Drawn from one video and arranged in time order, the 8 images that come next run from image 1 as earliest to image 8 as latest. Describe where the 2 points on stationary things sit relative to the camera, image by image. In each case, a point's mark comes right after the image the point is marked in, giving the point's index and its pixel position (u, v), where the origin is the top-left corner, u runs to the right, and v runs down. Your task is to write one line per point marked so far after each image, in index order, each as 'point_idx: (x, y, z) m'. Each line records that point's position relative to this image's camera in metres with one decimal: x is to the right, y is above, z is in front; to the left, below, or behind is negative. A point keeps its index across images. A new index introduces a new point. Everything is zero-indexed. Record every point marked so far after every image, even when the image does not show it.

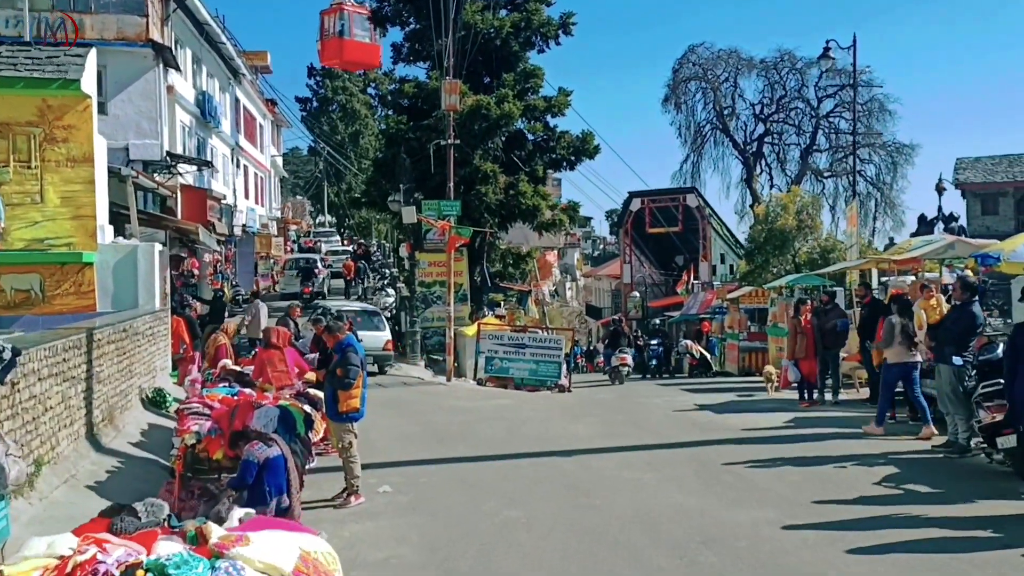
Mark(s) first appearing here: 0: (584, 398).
0: (+1.4, -2.2, +18.7) m
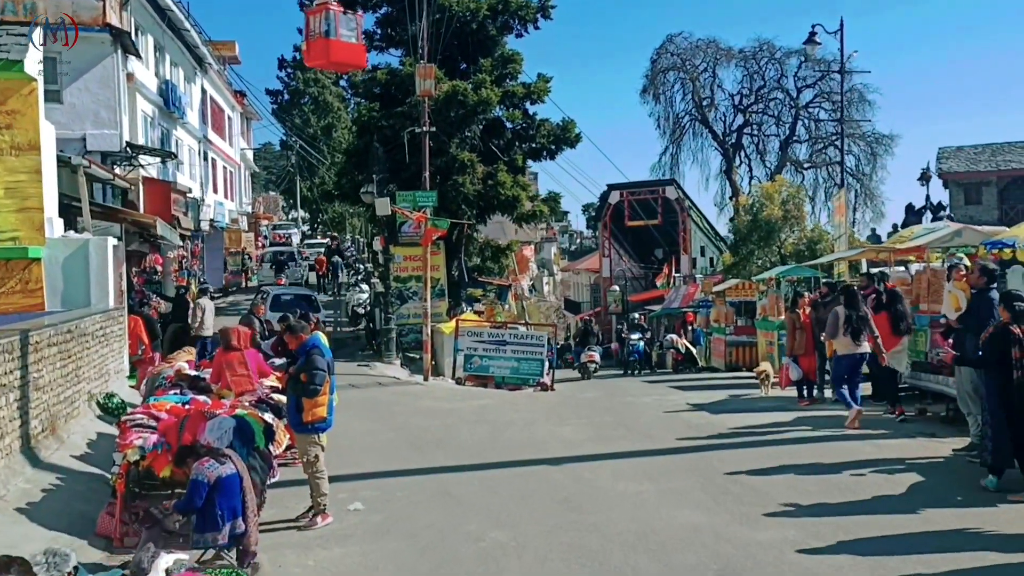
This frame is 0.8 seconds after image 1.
0: (+1.1, -2.0, +17.8) m
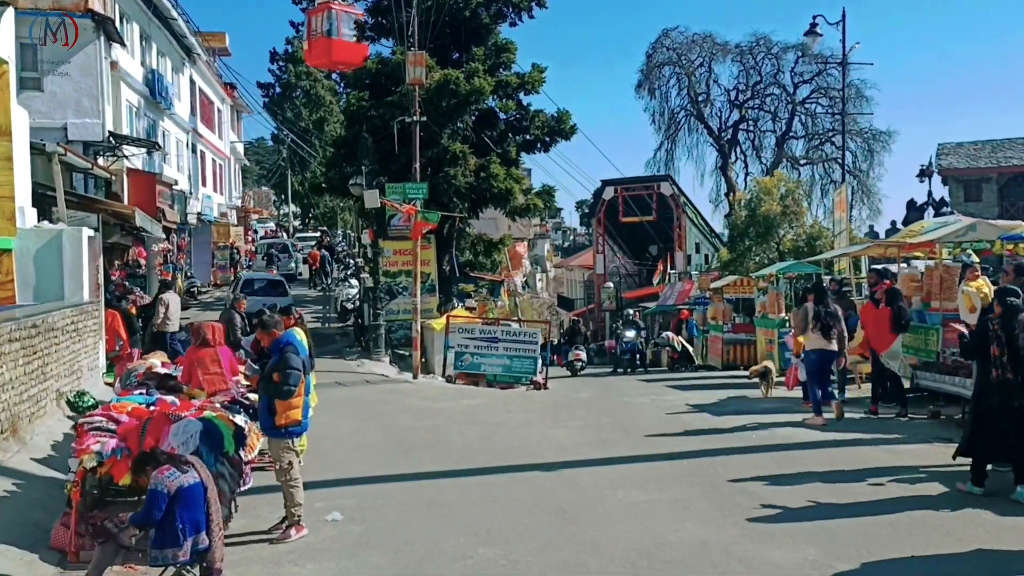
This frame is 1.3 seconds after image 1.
0: (+0.9, -2.0, +17.2) m
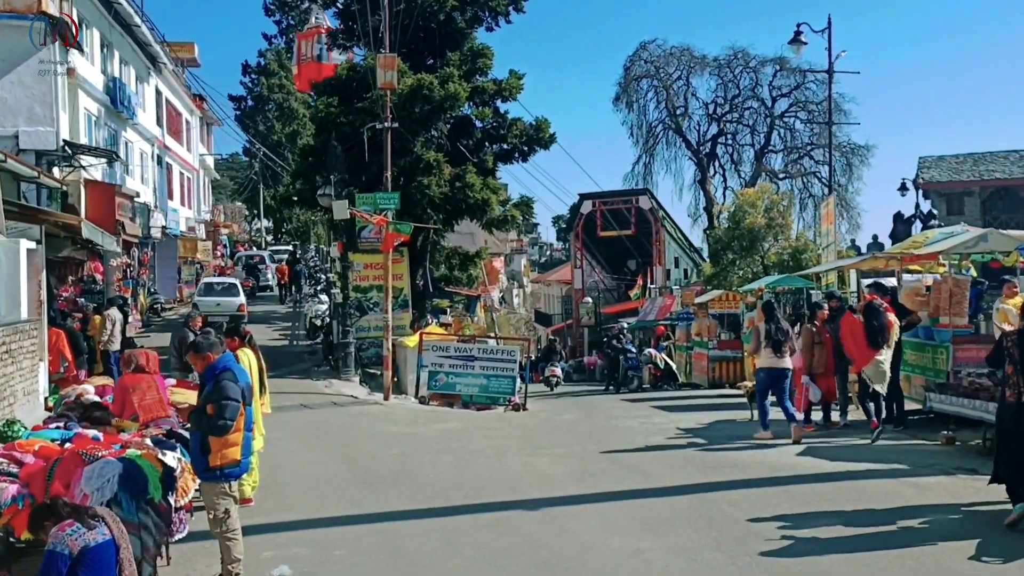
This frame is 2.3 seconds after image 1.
0: (+0.5, -2.2, +16.1) m
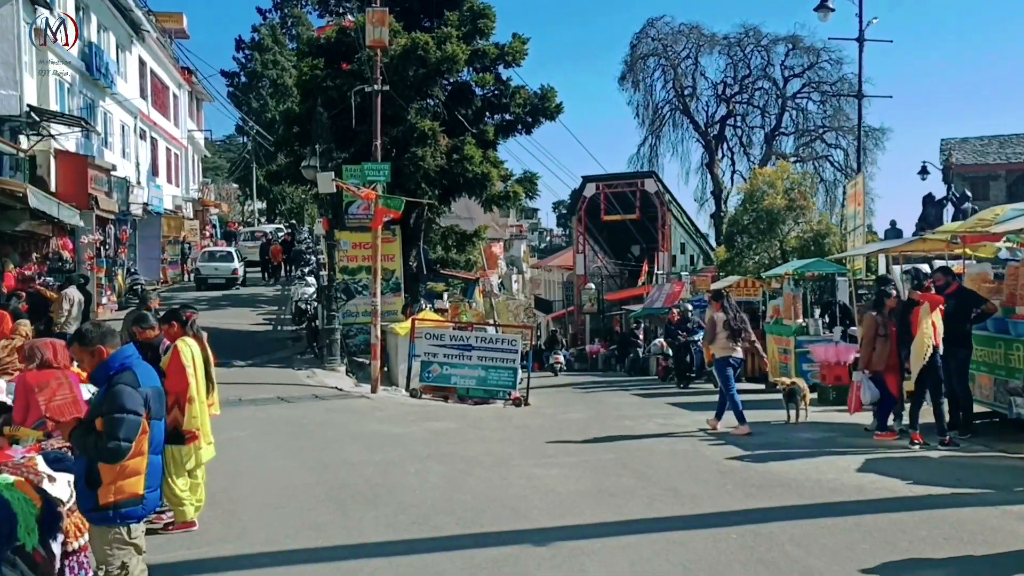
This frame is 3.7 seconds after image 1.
0: (+0.6, -2.0, +14.3) m
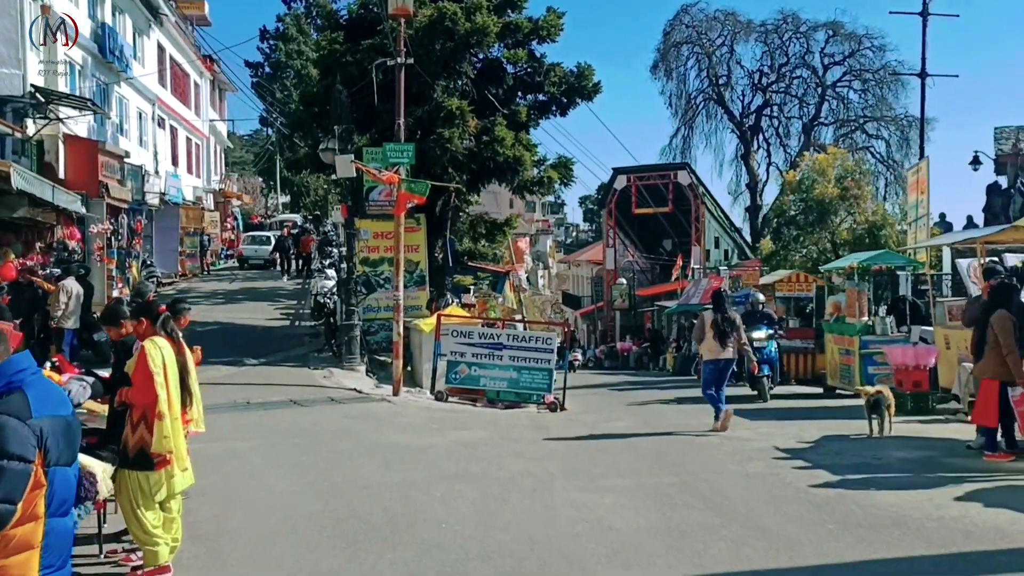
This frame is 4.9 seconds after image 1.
0: (+1.1, -1.9, +12.7) m
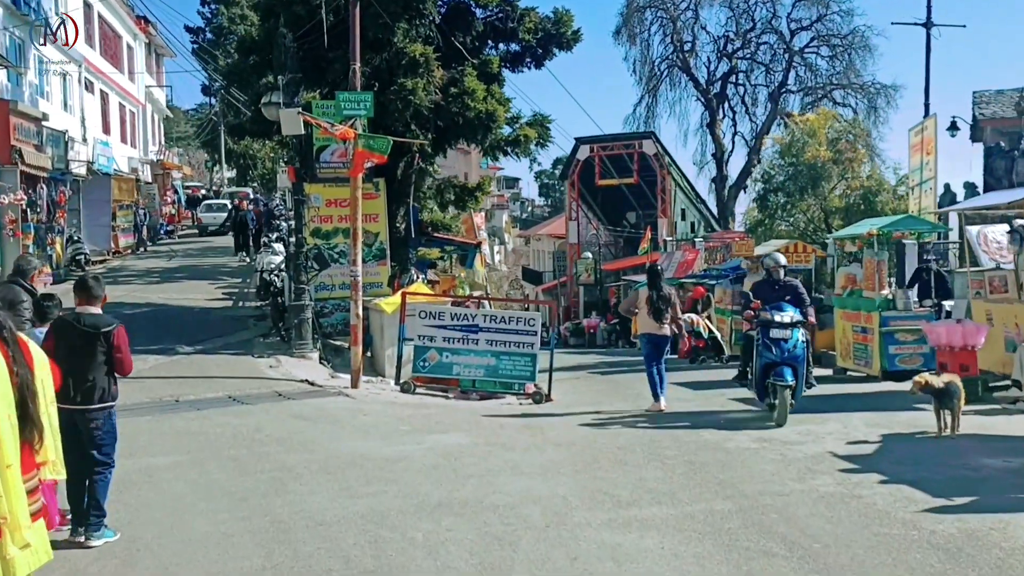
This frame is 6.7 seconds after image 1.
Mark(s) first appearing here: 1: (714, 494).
0: (+0.9, -1.5, +10.7) m
1: (+1.5, -1.5, +6.9) m
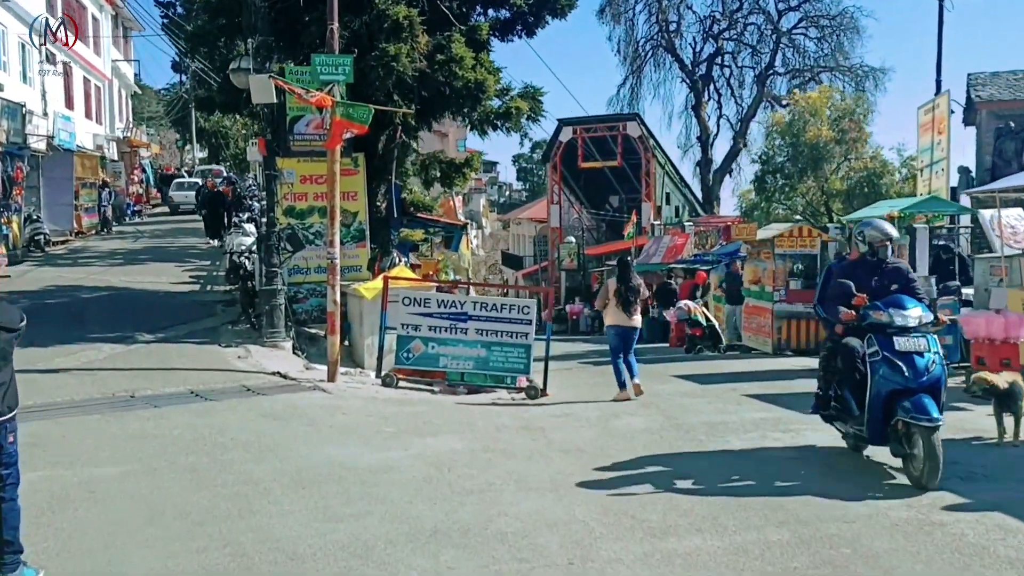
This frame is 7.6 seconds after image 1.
0: (+0.9, -1.4, +9.5) m
1: (+1.5, -1.4, +5.8) m
